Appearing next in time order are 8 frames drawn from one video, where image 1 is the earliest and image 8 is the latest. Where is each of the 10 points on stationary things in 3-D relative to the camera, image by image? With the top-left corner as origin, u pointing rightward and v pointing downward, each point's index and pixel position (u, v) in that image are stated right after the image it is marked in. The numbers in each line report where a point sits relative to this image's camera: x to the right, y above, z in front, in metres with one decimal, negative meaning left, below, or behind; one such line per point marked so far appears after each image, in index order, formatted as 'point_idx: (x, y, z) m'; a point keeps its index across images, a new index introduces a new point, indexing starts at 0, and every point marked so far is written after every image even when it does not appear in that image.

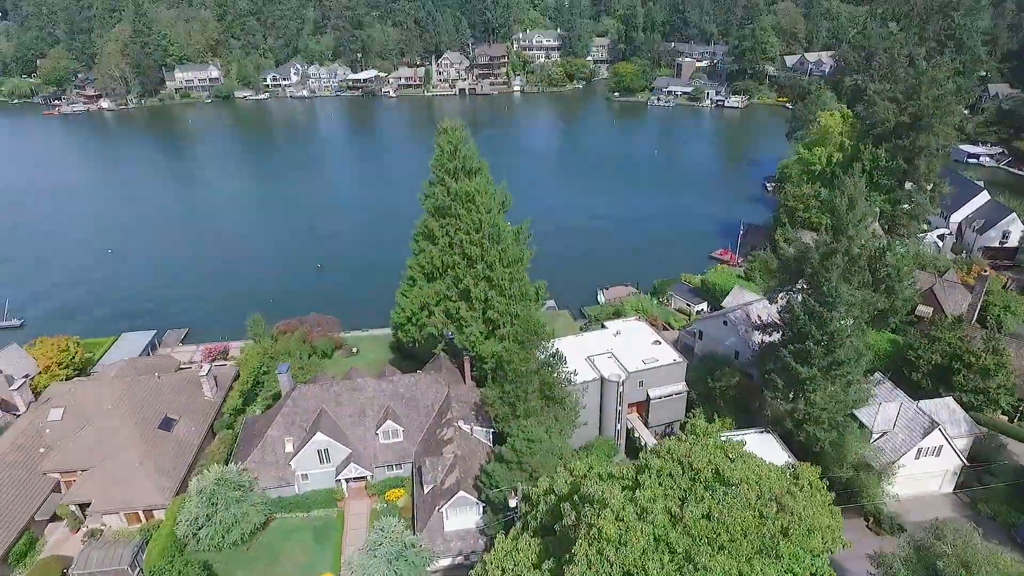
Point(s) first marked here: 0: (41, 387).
0: (-10.5, -2.2, +15.5) m
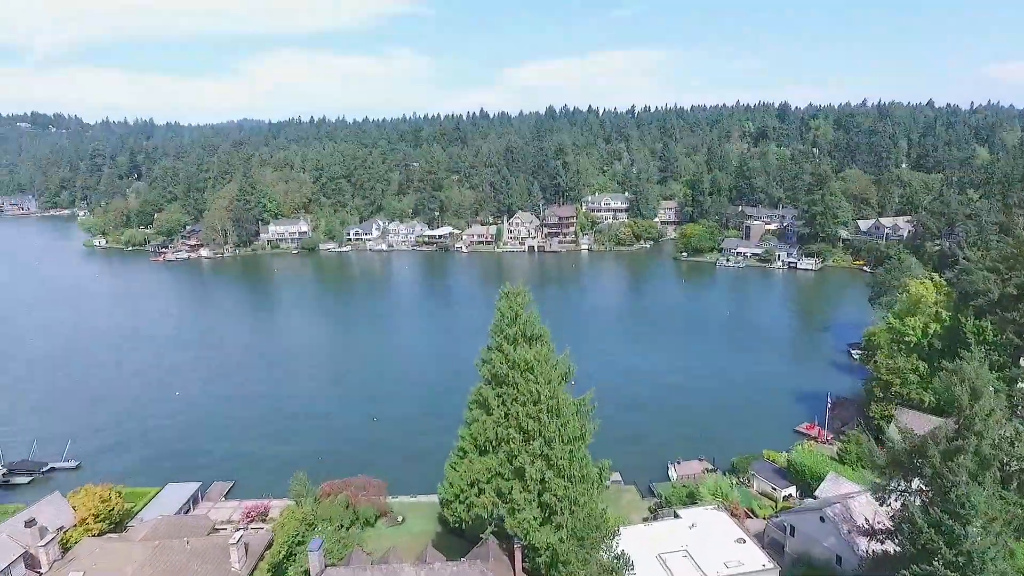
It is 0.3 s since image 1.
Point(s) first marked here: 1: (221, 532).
0: (-9.3, -5.3, +14.8) m
1: (-6.3, -5.3, +15.1) m
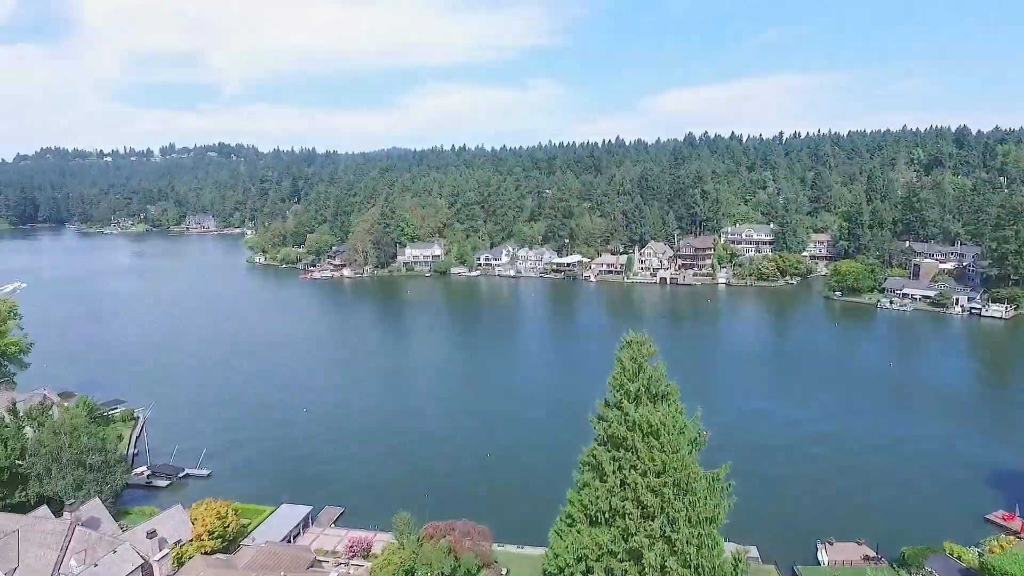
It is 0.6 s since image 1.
0: (-6.9, -5.7, +15.0) m
1: (-3.9, -5.8, +14.7) m
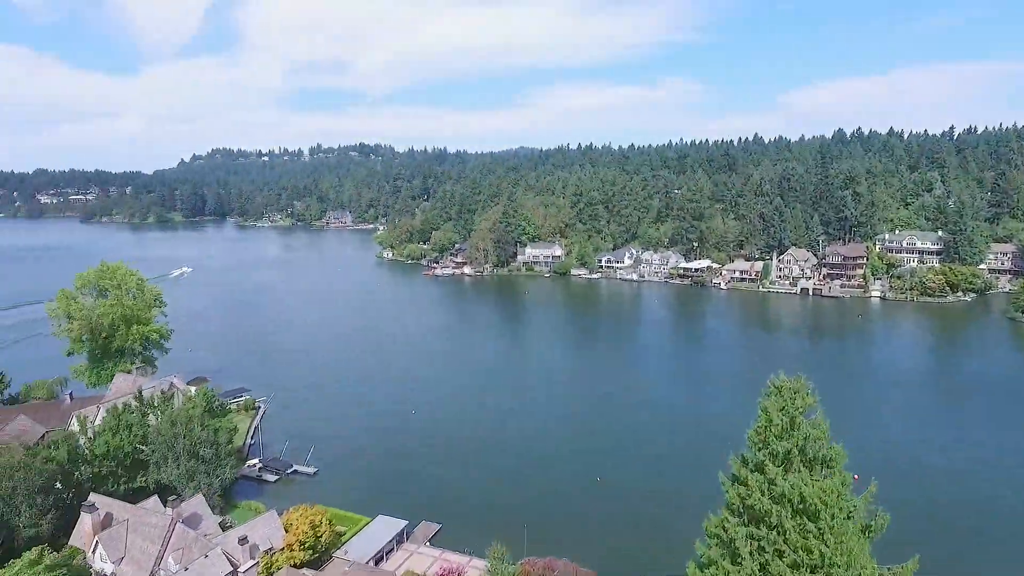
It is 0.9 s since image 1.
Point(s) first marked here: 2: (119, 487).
0: (-4.8, -5.7, +14.4) m
1: (-1.9, -5.8, +13.6) m
2: (-10.4, -5.2, +18.6) m
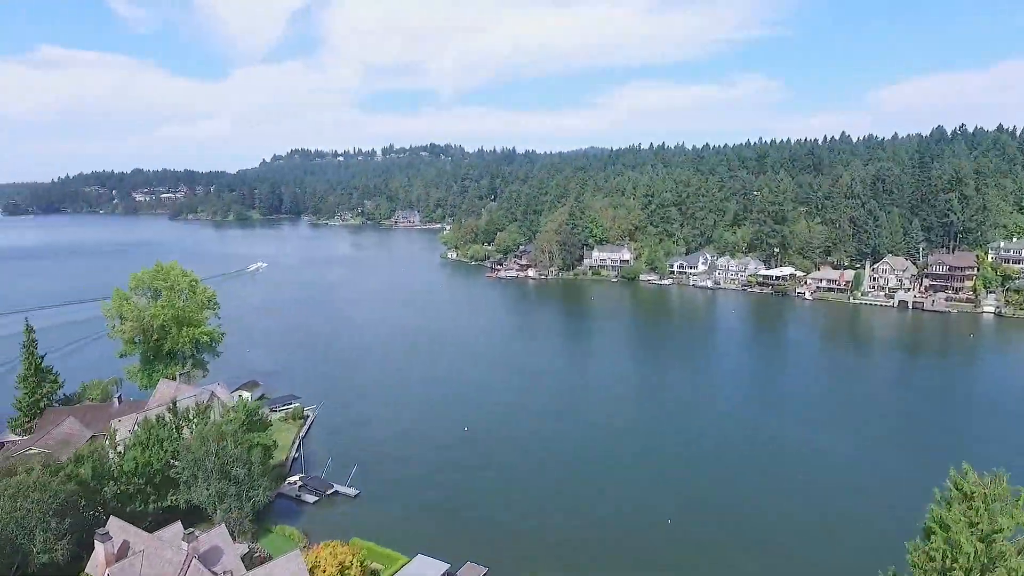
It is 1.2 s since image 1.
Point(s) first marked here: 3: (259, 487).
0: (-3.9, -5.9, +12.7) m
1: (-1.1, -6.1, +11.6) m
2: (-9.0, -5.4, +17.4) m
3: (-6.6, -5.2, +18.4) m
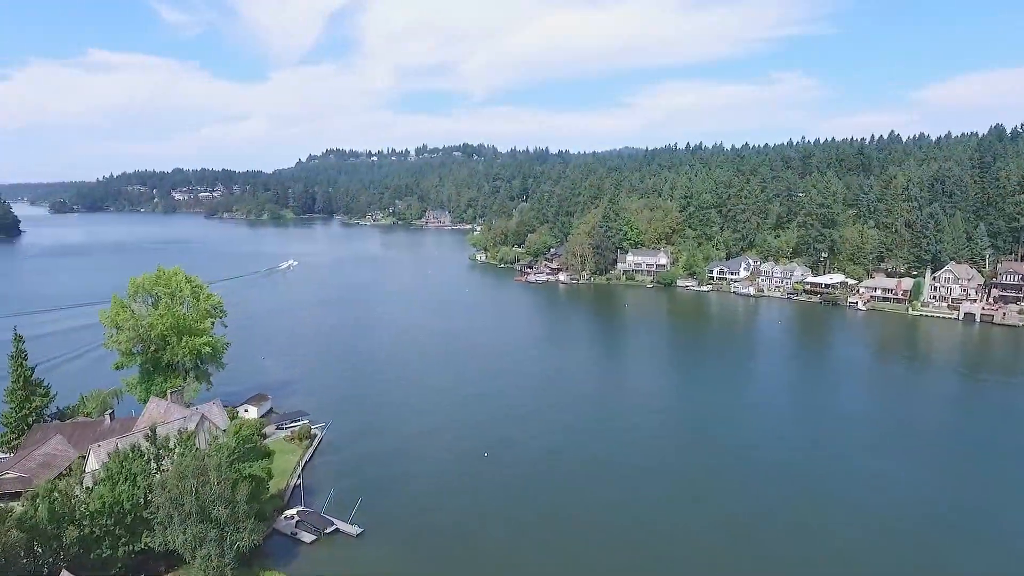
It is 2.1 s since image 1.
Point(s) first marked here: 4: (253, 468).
0: (-3.6, -6.2, +10.2) m
1: (-0.9, -6.5, +9.1) m
2: (-8.5, -5.7, +15.1) m
3: (-6.1, -5.5, +16.1) m
4: (-6.7, -4.7, +18.3) m
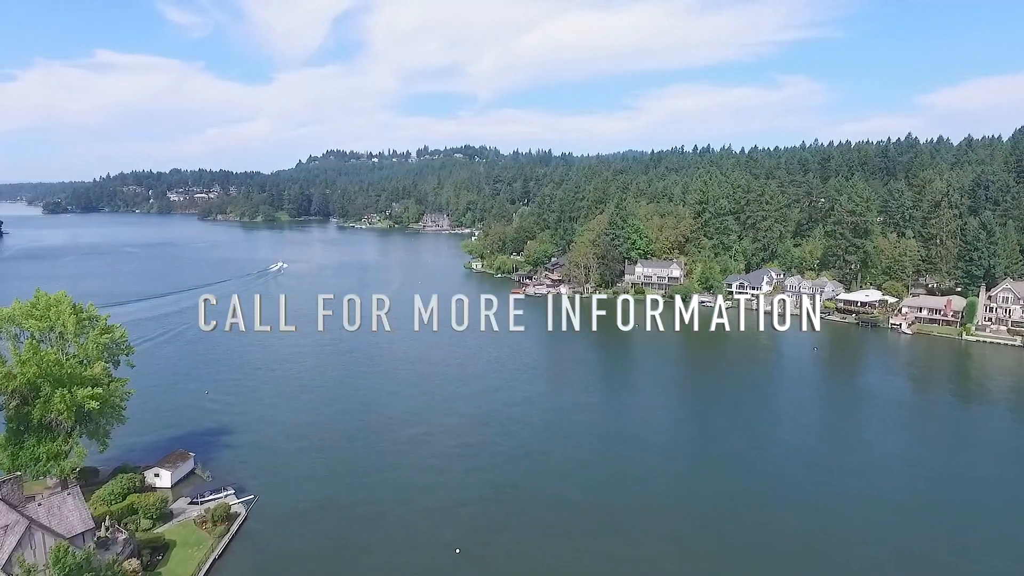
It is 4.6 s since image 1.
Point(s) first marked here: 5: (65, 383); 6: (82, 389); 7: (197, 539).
0: (-4.2, -7.1, +4.0) m
1: (-1.4, -7.4, +2.8) m
2: (-9.1, -6.6, +9.0) m
3: (-6.6, -6.4, +9.9) m
4: (-7.3, -5.6, +12.1) m
5: (-12.6, -2.6, +19.8) m
6: (-12.1, -2.8, +19.7) m
7: (-8.6, -6.8, +19.6) m
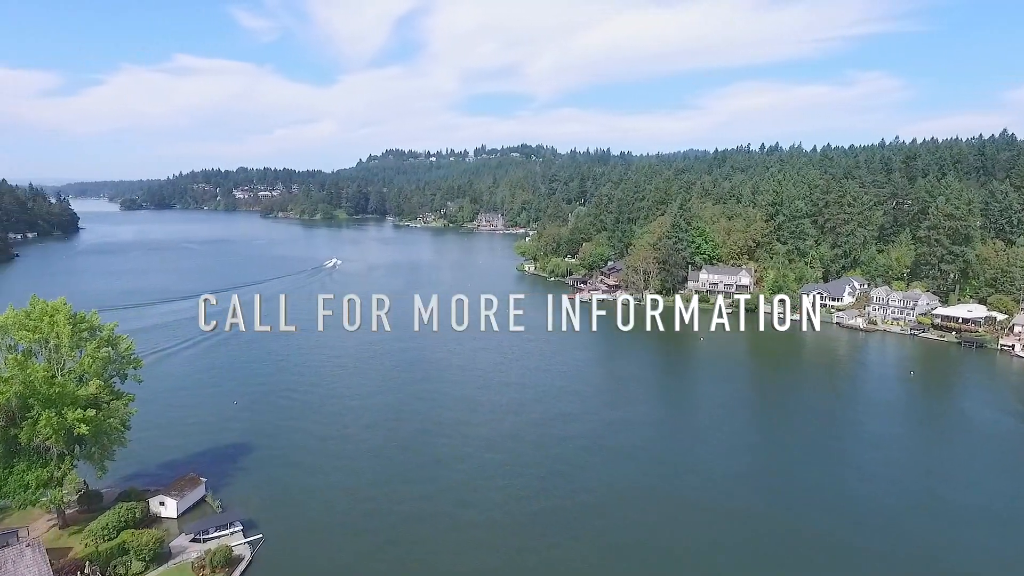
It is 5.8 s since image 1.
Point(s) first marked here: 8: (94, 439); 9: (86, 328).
0: (-4.4, -7.5, +1.2) m
1: (-1.7, -7.8, -0.2) m
2: (-8.8, -6.8, +6.5) m
3: (-6.3, -6.7, +7.2) m
4: (-6.7, -5.9, +9.5) m
5: (-11.4, -2.8, +17.6) m
6: (-10.9, -3.0, +17.5) m
7: (-7.6, -7.1, +17.1) m
8: (-10.8, -3.9, +18.2) m
9: (-11.4, -1.0, +18.8) m
